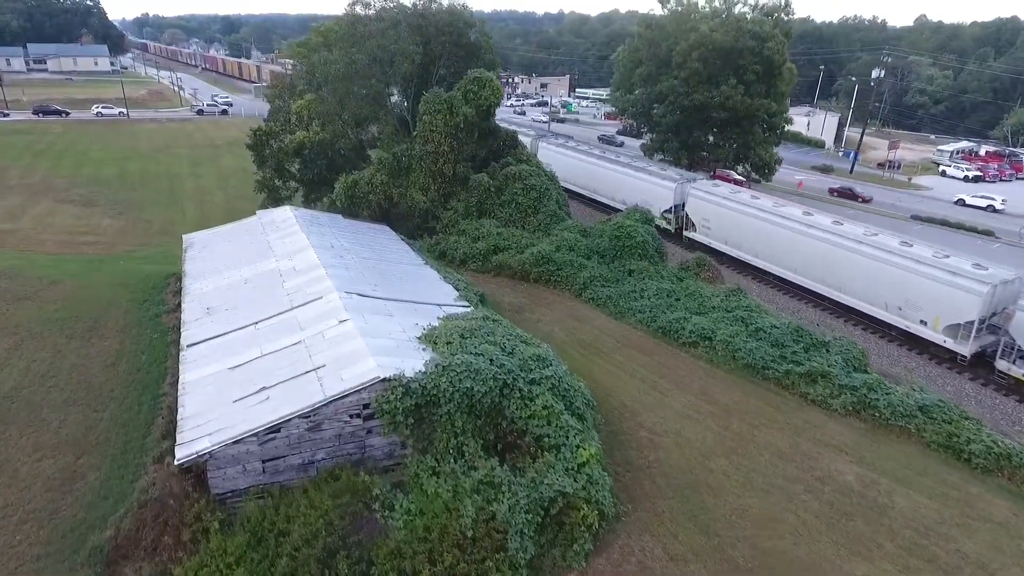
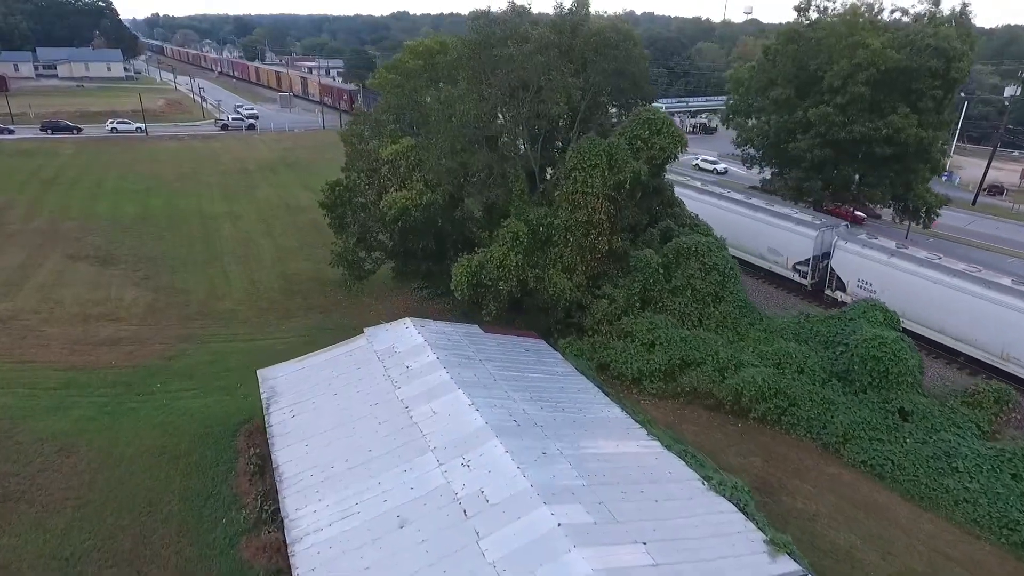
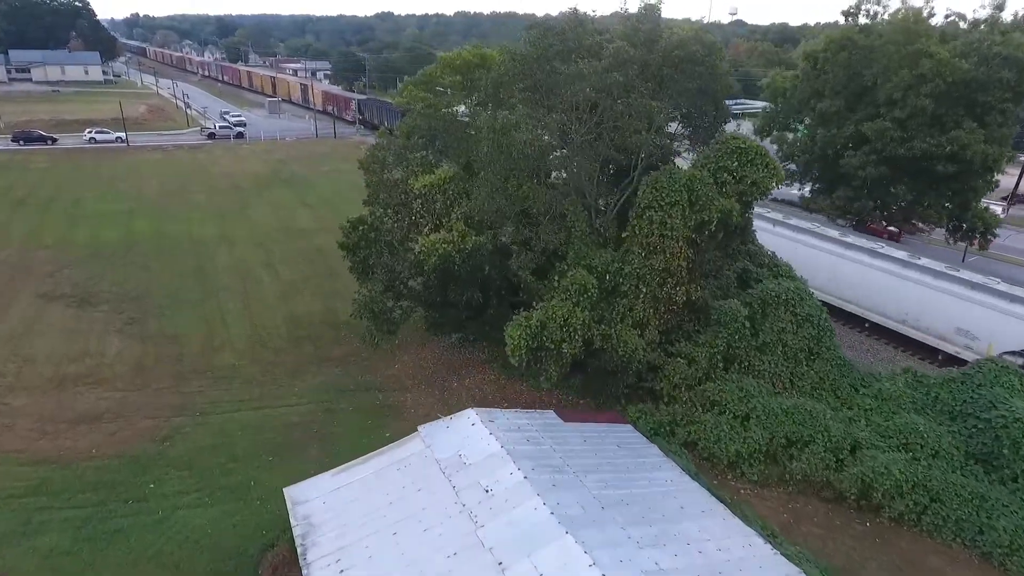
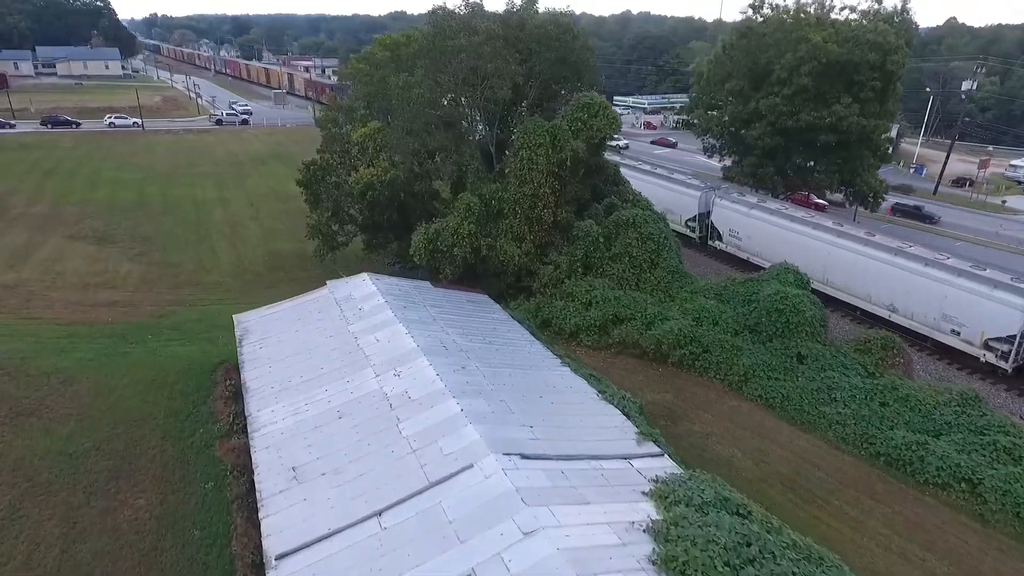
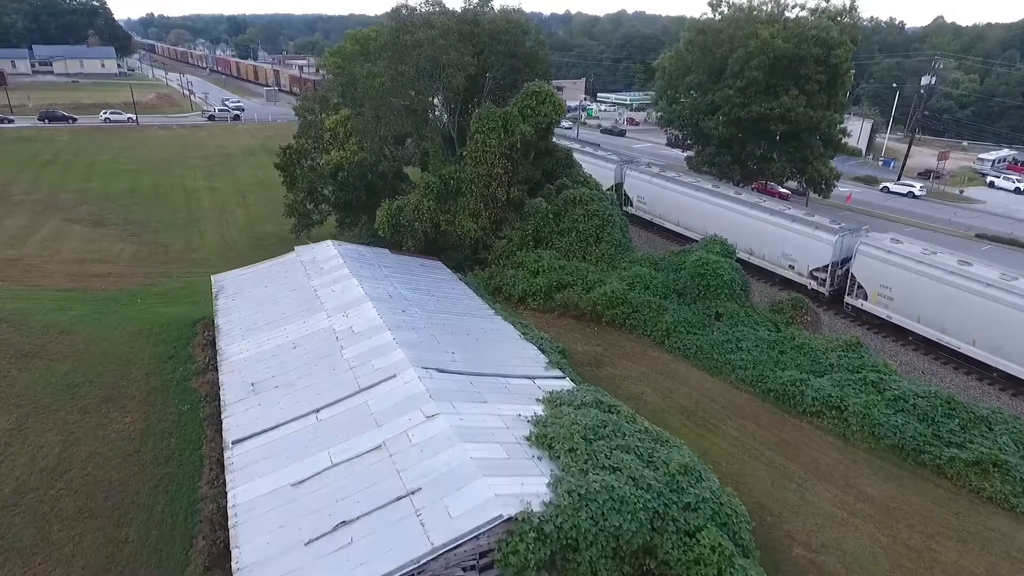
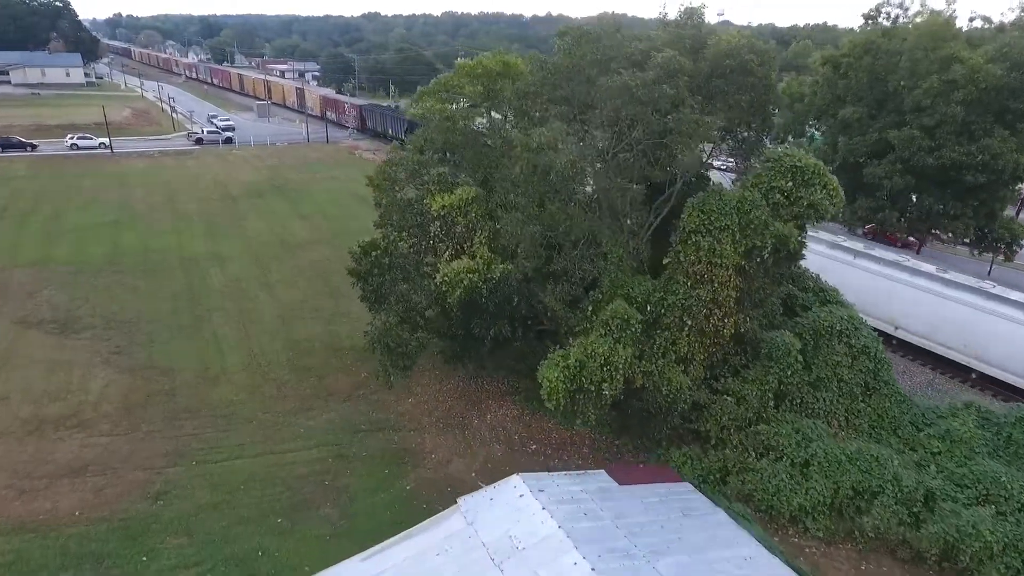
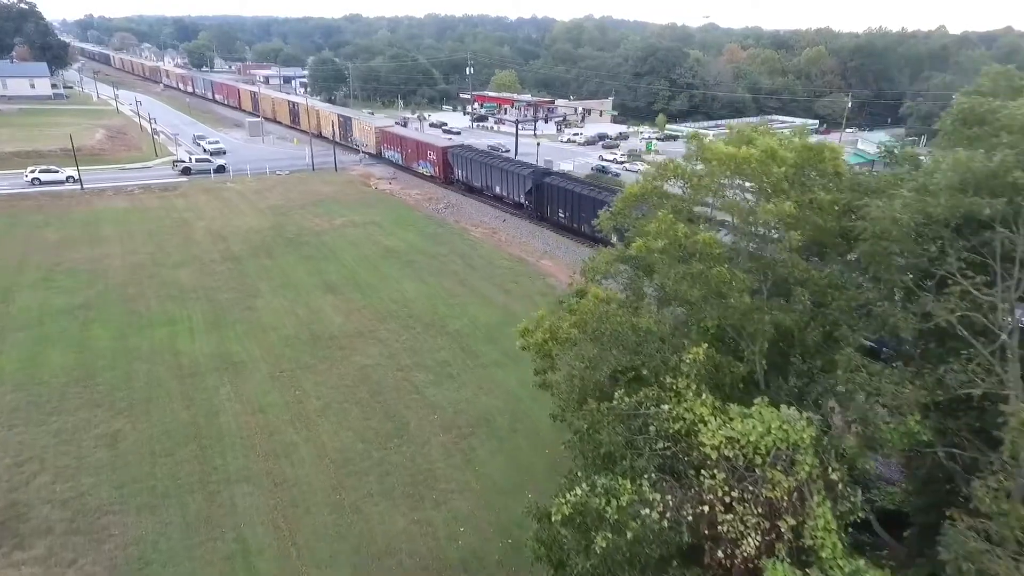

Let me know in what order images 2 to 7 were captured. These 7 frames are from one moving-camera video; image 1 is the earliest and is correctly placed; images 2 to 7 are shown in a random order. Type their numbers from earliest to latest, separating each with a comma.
5, 4, 2, 3, 6, 7
